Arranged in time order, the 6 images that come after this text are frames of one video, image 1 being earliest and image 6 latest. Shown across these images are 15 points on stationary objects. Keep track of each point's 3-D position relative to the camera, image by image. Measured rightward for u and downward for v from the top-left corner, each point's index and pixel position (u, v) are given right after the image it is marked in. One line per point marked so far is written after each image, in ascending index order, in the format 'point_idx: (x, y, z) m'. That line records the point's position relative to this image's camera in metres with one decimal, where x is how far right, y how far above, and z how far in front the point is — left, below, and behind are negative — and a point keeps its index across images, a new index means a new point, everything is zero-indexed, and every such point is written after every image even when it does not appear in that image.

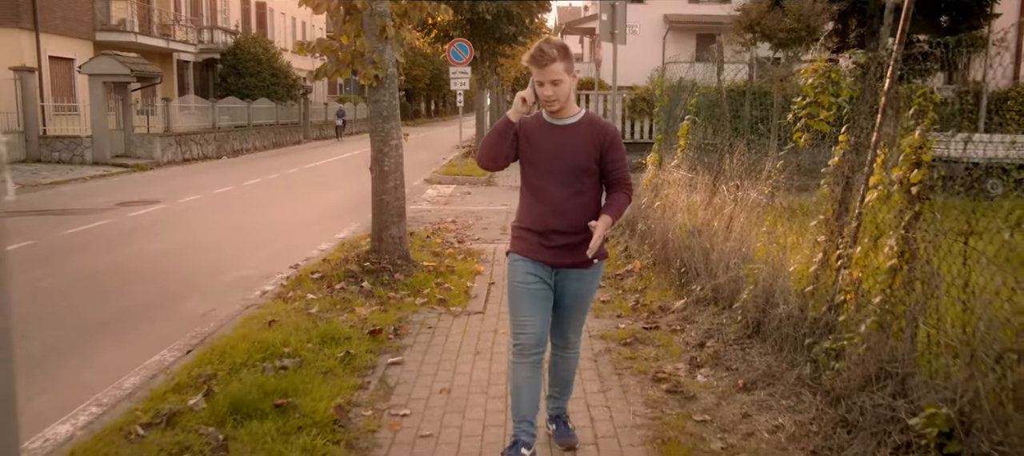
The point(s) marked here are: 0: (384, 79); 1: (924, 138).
0: (-1.2, +1.4, +7.6) m
1: (+1.8, +0.4, +3.5) m
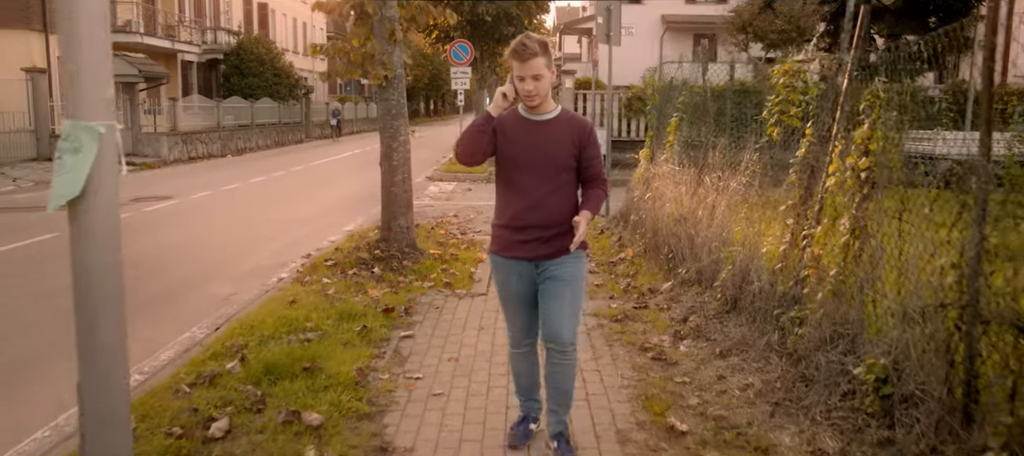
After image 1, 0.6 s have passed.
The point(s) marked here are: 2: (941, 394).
0: (-1.2, +1.5, +8.1) m
1: (+1.8, +0.5, +4.1) m
2: (+1.7, -0.7, +3.1) m
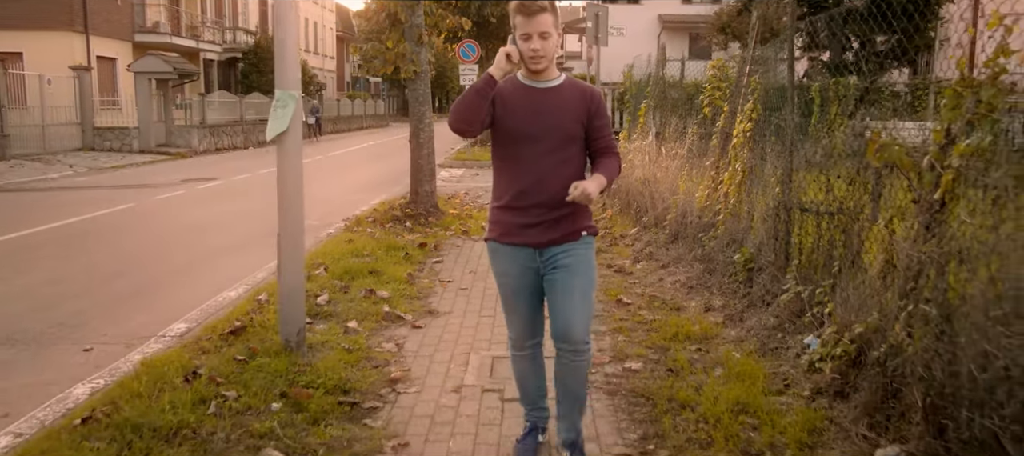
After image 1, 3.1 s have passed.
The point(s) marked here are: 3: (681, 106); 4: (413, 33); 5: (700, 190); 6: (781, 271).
0: (-1.2, +2.0, +10.2) m
1: (+1.9, +1.0, +6.1) m
2: (+1.7, -0.2, +5.1) m
3: (+2.0, +1.5, +9.6) m
4: (-1.3, +2.5, +10.0) m
5: (+1.7, +0.4, +7.3) m
6: (+1.7, -0.3, +5.1) m
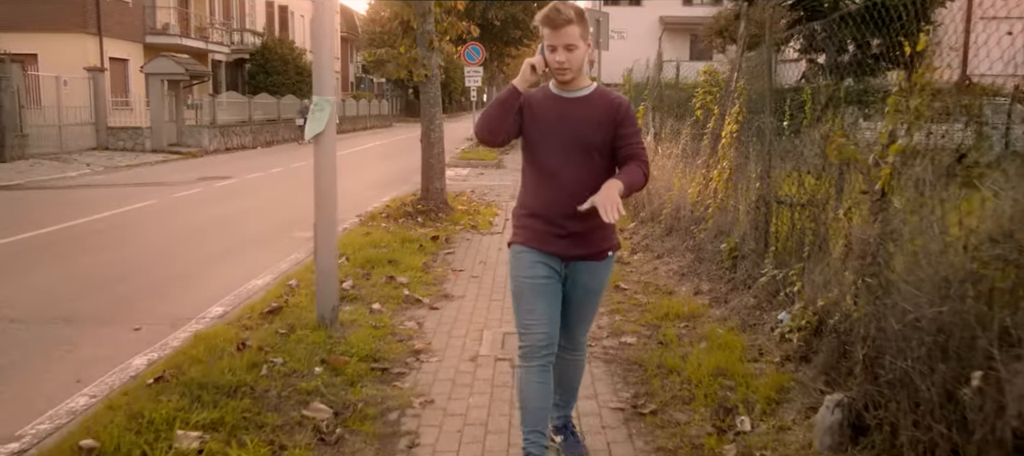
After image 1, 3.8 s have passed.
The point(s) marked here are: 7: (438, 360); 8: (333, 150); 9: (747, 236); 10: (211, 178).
0: (-1.1, +2.0, +10.8) m
1: (+1.9, +1.0, +6.7) m
2: (+1.8, -0.1, +5.7) m
3: (+2.1, +1.5, +10.2) m
4: (-1.2, +2.5, +10.6) m
5: (+1.8, +0.4, +7.9) m
6: (+1.8, -0.2, +5.7) m
7: (-0.5, -0.8, +4.9) m
8: (-1.2, +0.5, +5.2) m
9: (+1.8, -0.1, +6.0) m
10: (-6.9, +1.2, +18.2) m
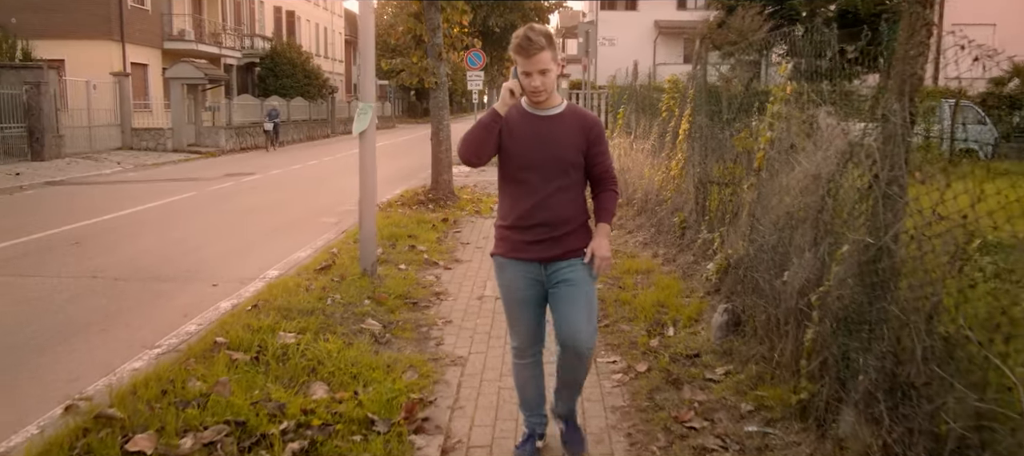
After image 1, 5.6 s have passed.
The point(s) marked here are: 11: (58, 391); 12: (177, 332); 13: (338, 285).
0: (-1.2, +2.3, +12.5) m
1: (+1.9, +1.3, +8.4) m
2: (+1.7, +0.1, +7.4) m
3: (+2.1, +1.8, +11.9) m
4: (-1.2, +2.8, +12.3) m
5: (+1.7, +0.6, +9.6) m
6: (+1.7, 0.0, +7.4) m
7: (-0.5, -0.6, +6.6) m
8: (-1.2, +0.7, +6.9) m
9: (+1.8, +0.2, +7.7) m
10: (-7.0, +1.4, +19.9) m
11: (-2.8, -1.0, +4.9) m
12: (-2.6, -0.8, +6.1) m
13: (-1.5, -0.5, +6.7) m
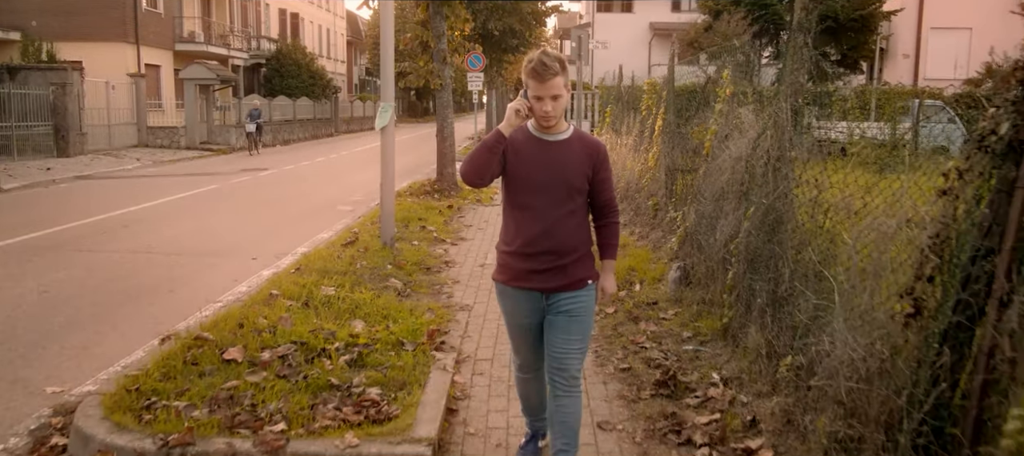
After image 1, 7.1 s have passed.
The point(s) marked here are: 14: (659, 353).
0: (-1.2, +2.5, +13.8) m
1: (+1.9, +1.5, +9.7) m
2: (+1.7, +0.3, +8.7) m
3: (+2.0, +2.0, +13.2) m
4: (-1.3, +3.0, +13.6) m
5: (+1.7, +0.9, +10.9) m
6: (+1.7, +0.2, +8.7) m
7: (-0.5, -0.4, +7.9) m
8: (-1.2, +0.9, +8.2) m
9: (+1.7, +0.4, +9.0) m
10: (-7.0, +1.6, +21.2) m
11: (-2.8, -0.8, +6.2) m
12: (-2.6, -0.6, +7.4) m
13: (-1.5, -0.3, +8.0) m
14: (+1.0, -0.8, +5.1) m
